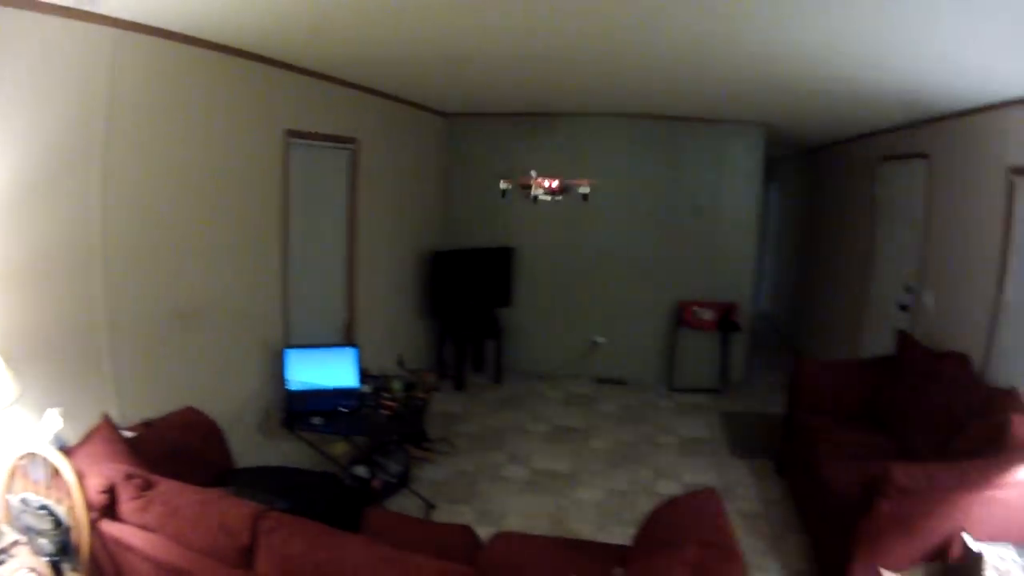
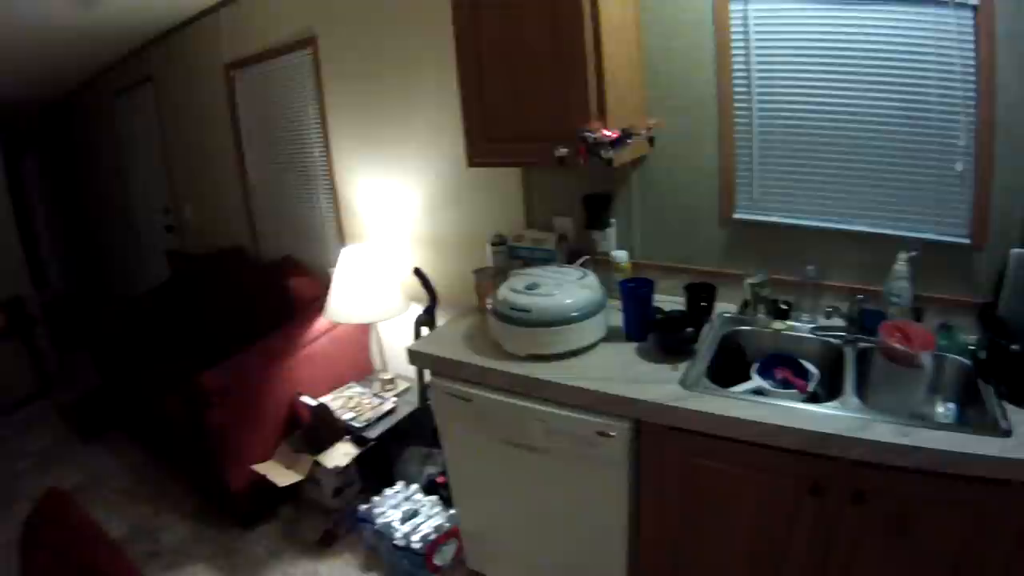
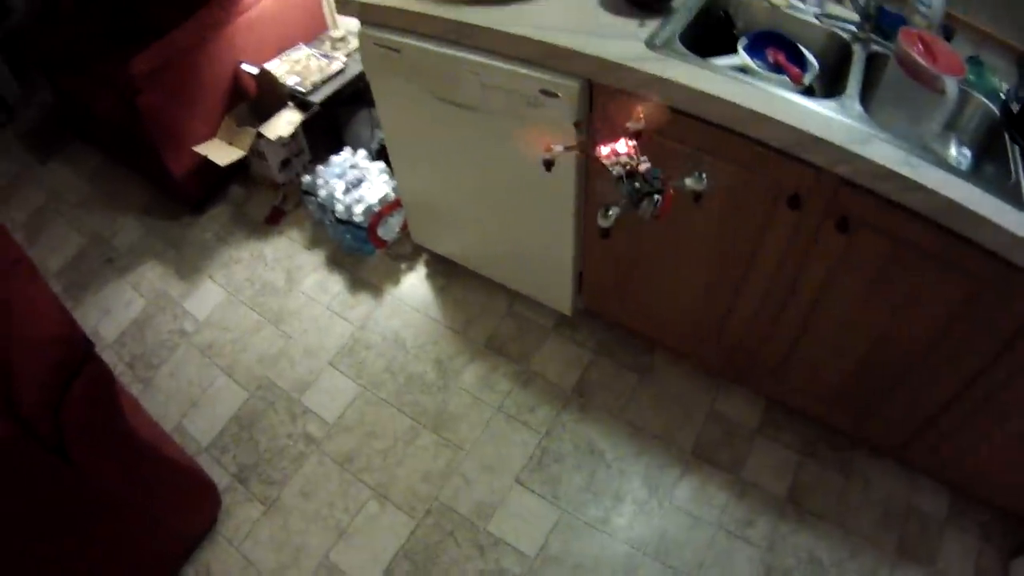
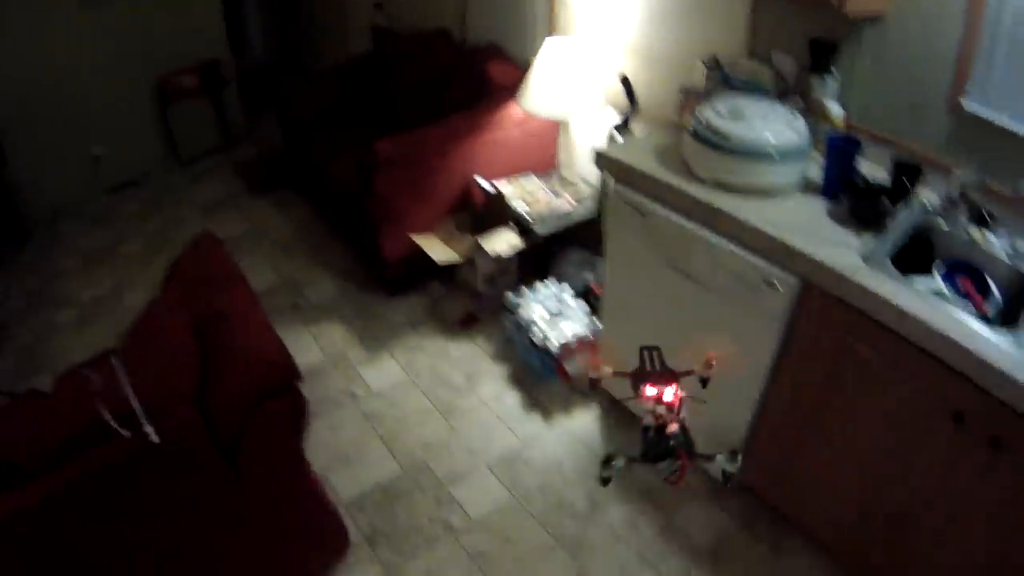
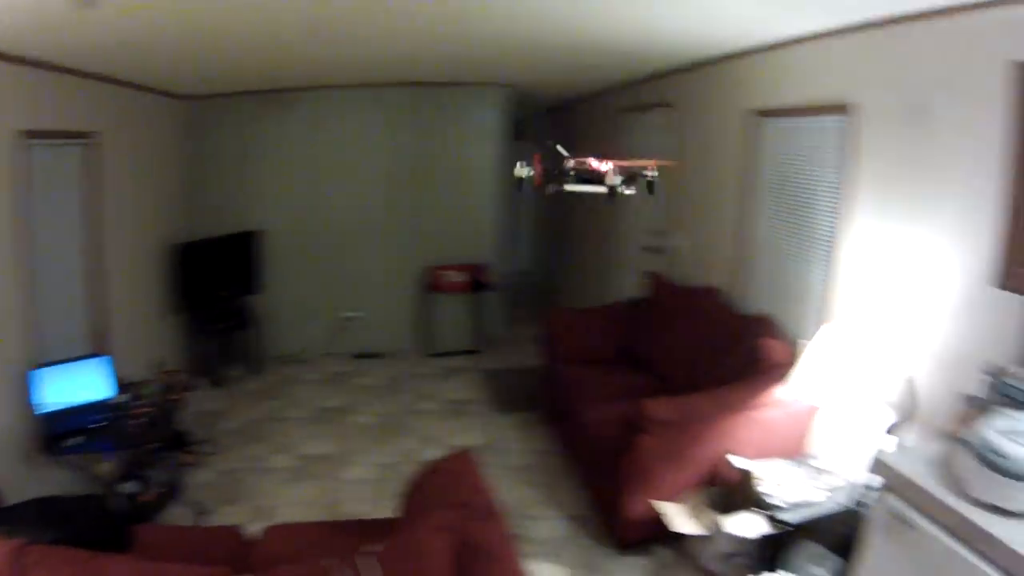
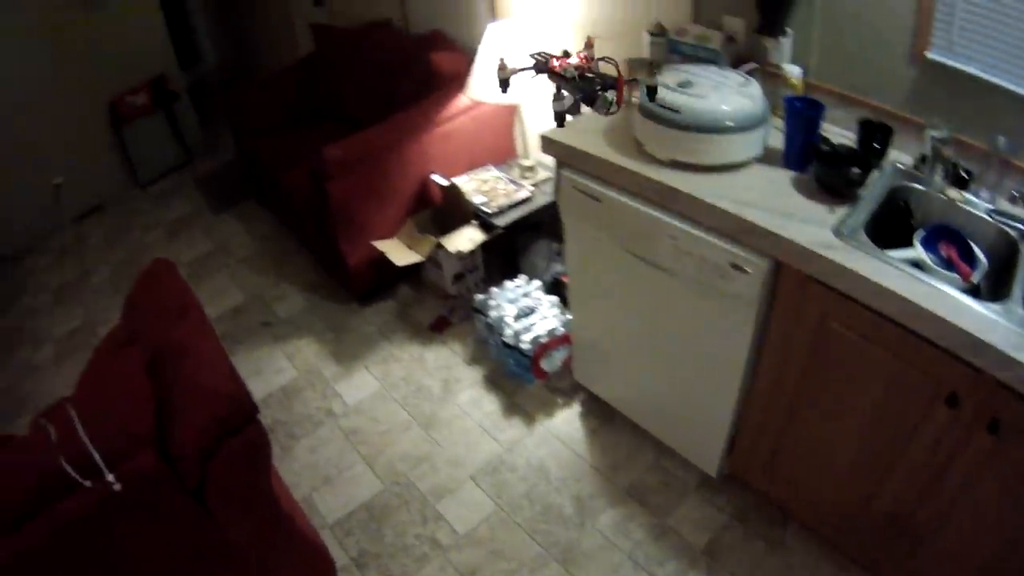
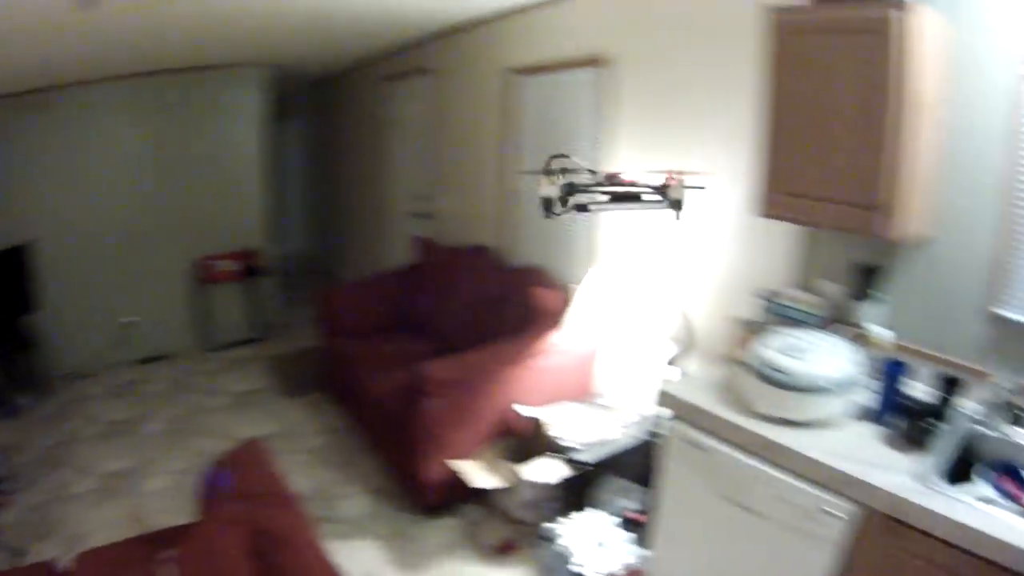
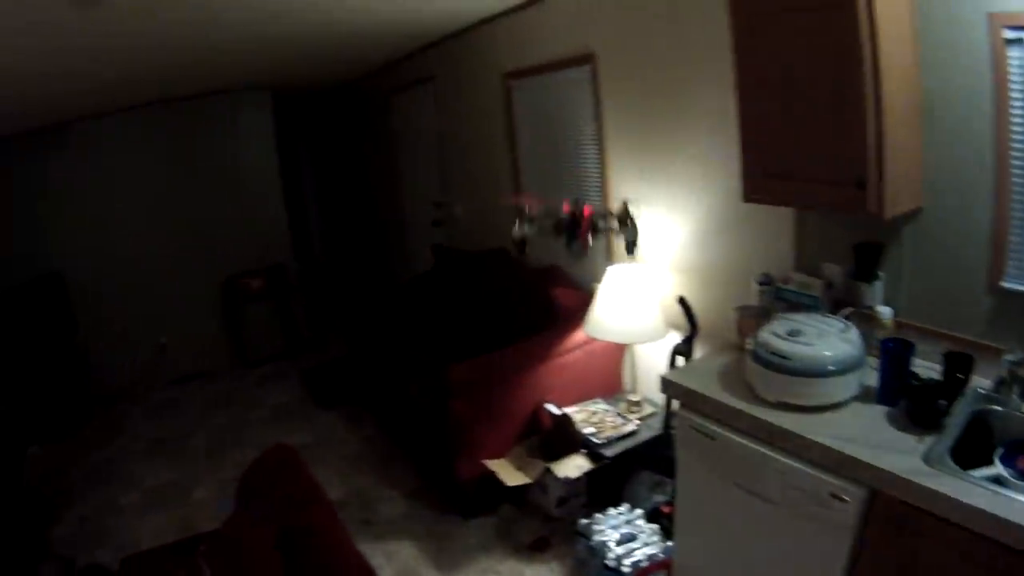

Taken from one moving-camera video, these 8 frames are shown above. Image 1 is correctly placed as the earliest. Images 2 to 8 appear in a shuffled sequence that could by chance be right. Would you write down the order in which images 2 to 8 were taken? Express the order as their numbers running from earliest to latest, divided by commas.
5, 7, 2, 8, 4, 3, 6
